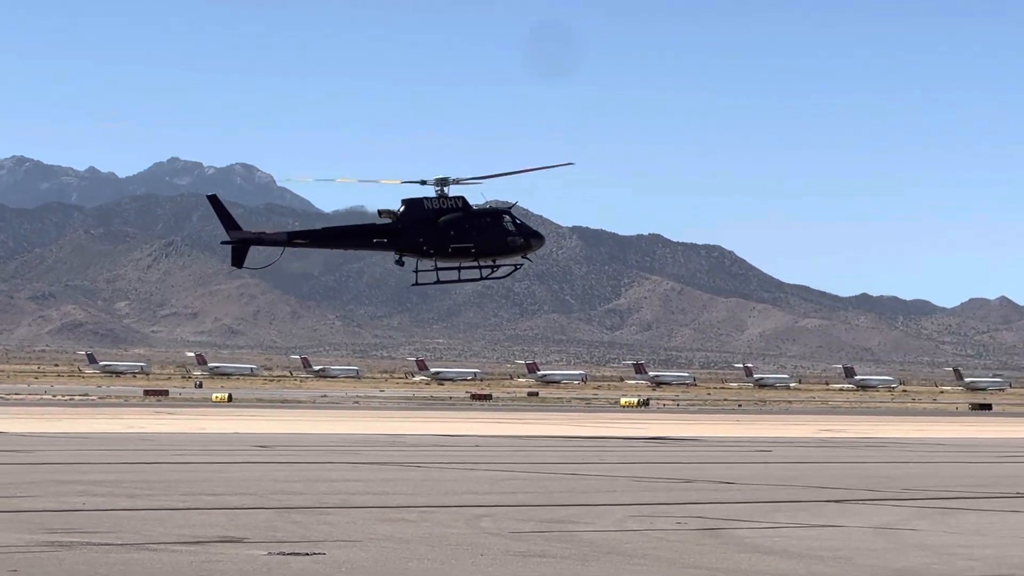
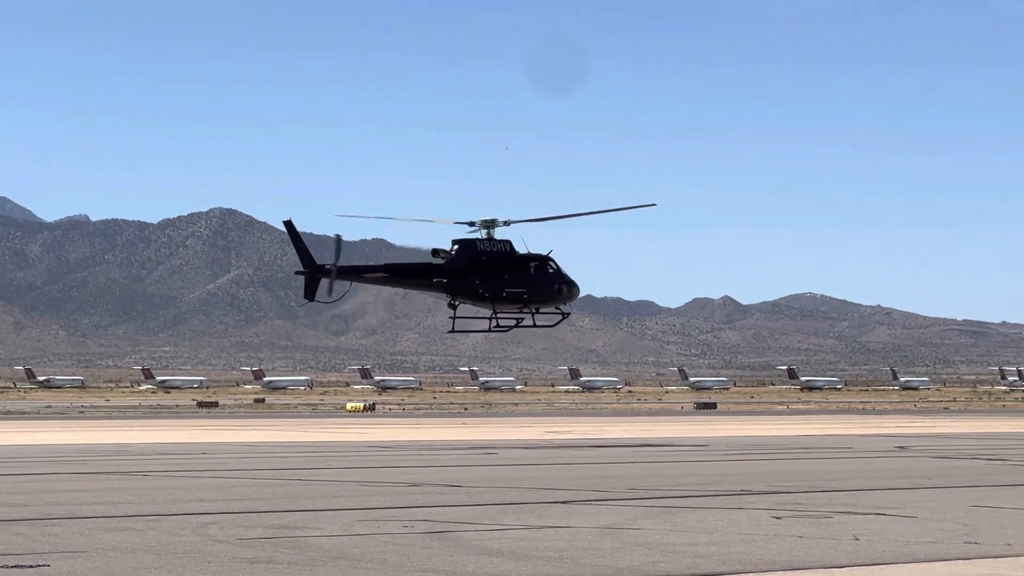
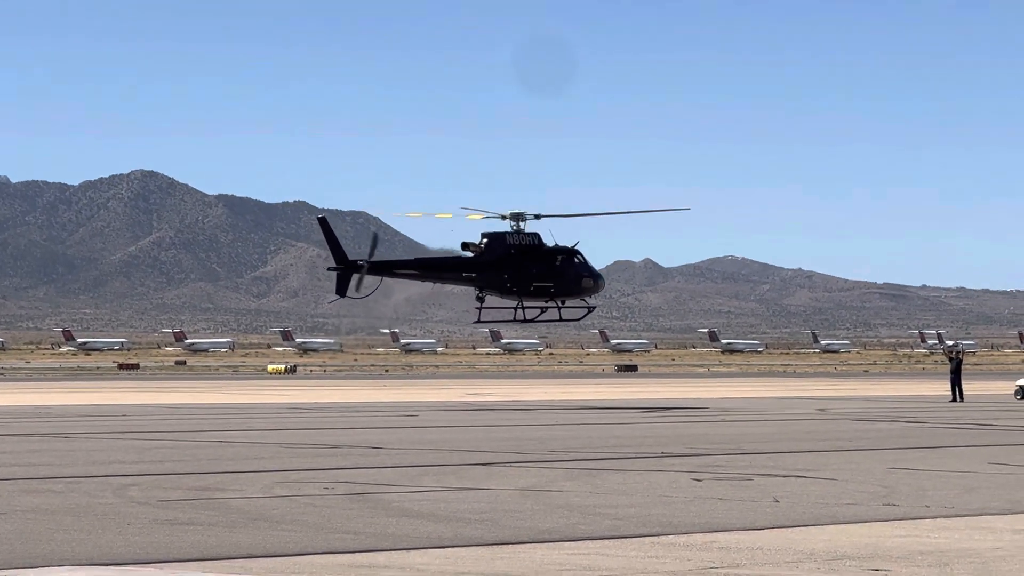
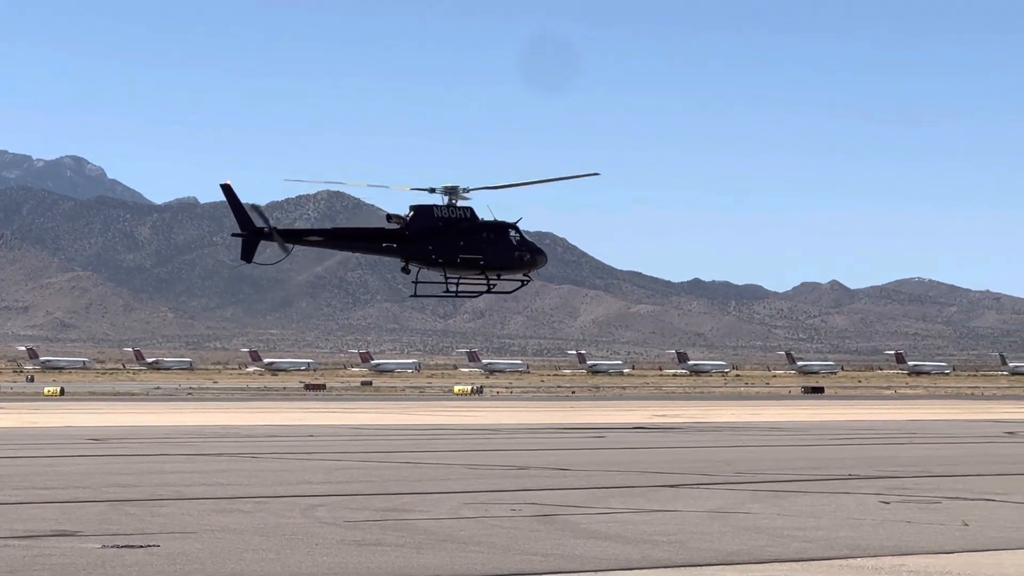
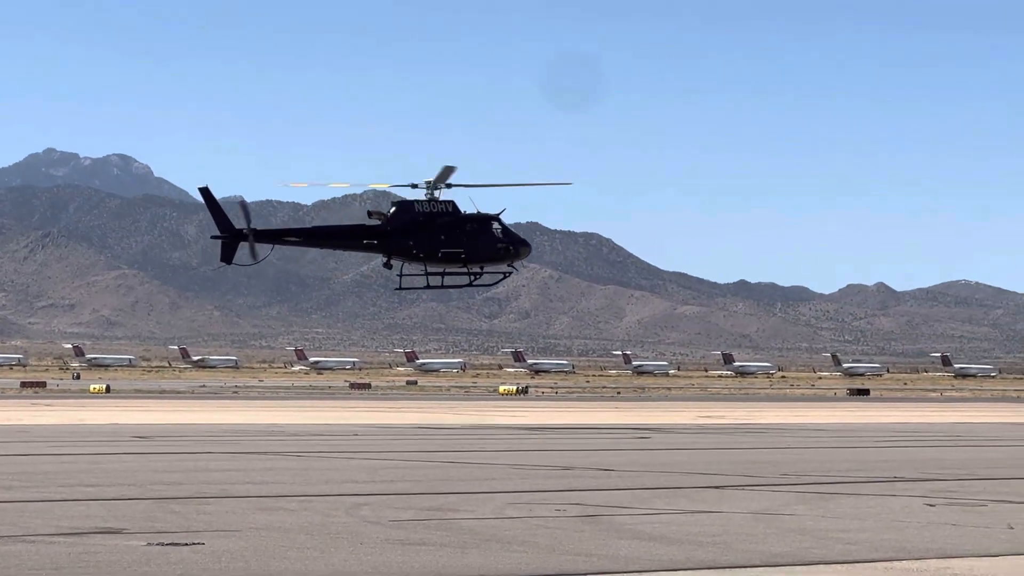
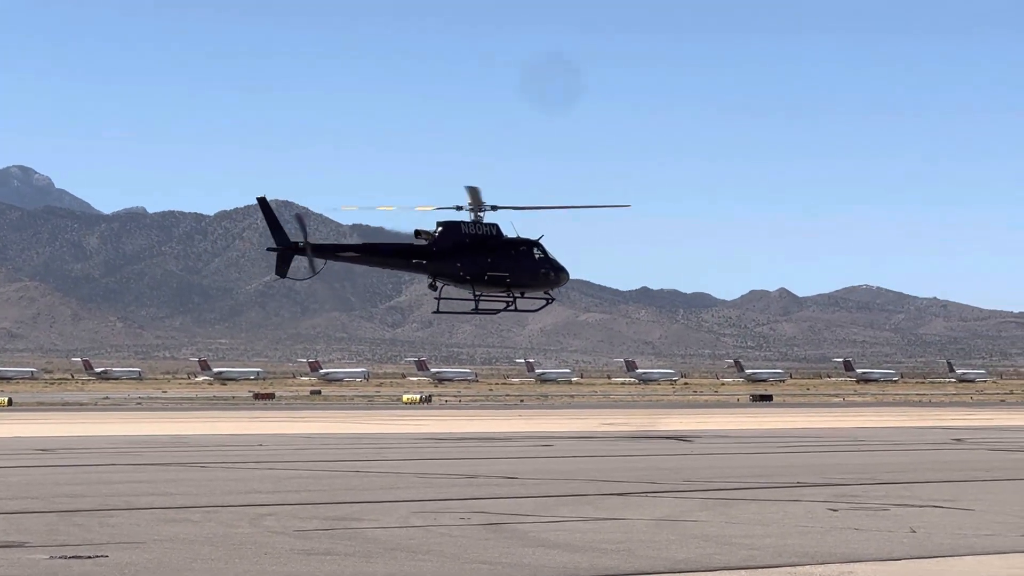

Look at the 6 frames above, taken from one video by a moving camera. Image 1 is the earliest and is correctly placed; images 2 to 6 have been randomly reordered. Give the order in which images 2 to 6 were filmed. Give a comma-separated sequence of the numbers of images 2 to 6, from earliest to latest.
5, 4, 6, 2, 3
